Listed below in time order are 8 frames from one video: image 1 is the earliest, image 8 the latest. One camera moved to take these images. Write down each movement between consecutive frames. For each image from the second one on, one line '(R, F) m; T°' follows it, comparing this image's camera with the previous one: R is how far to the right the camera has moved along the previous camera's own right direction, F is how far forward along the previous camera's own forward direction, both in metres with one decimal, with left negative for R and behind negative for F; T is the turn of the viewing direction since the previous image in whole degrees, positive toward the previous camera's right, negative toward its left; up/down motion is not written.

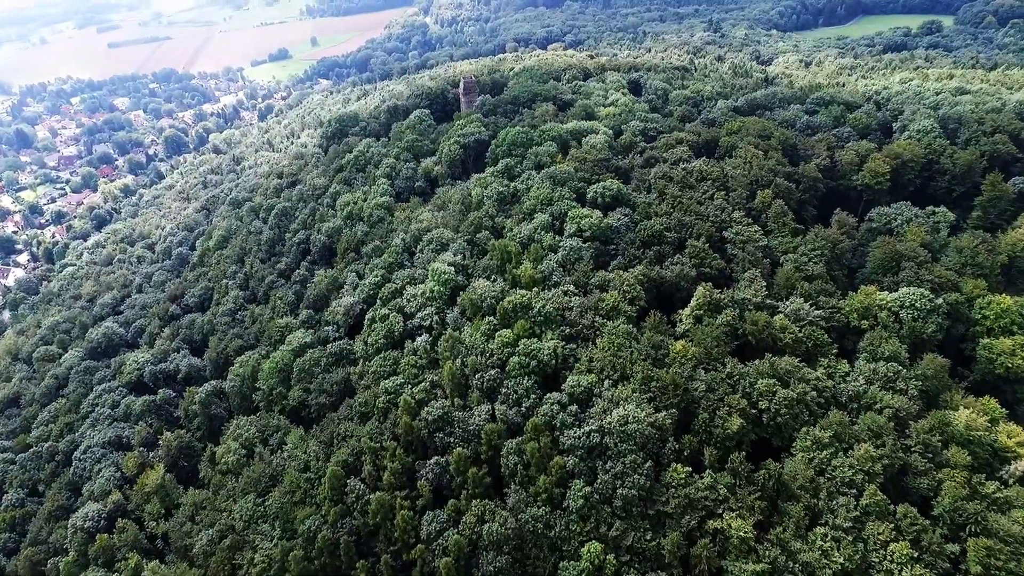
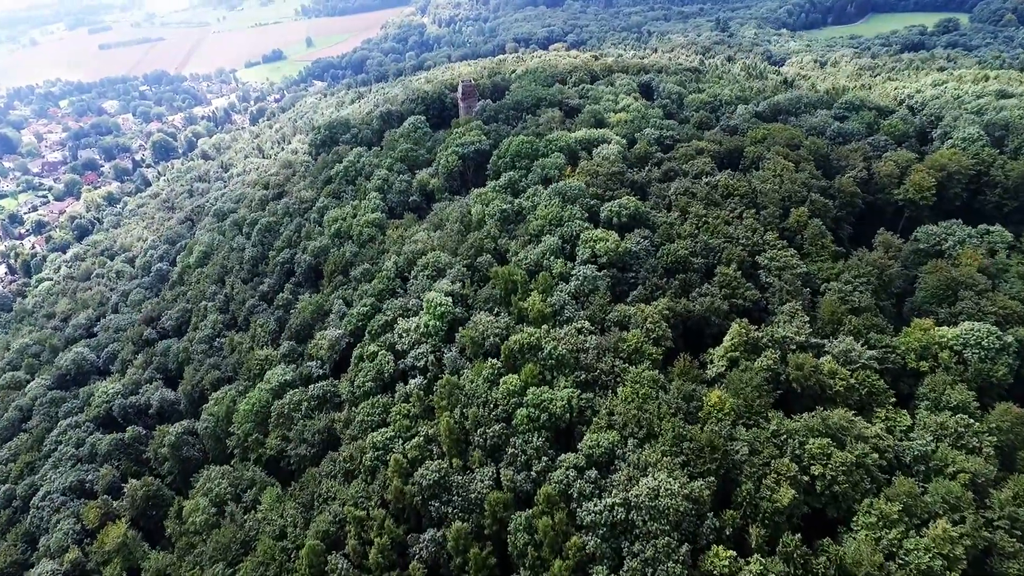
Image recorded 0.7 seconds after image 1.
(-0.5, +6.1) m; 0°
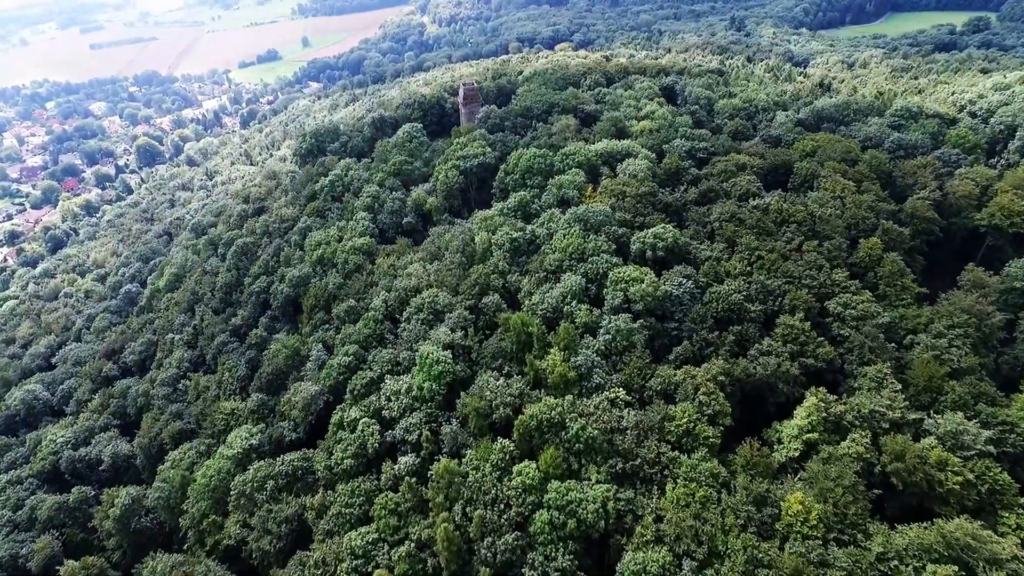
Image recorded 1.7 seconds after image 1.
(-0.8, +8.7) m; 0°
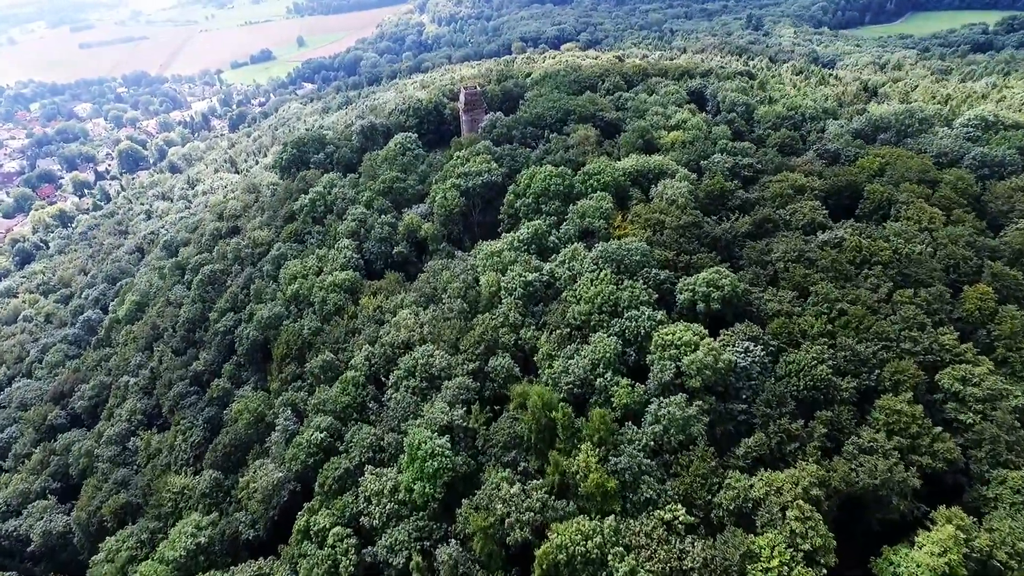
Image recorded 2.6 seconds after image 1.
(-0.8, +8.8) m; 0°
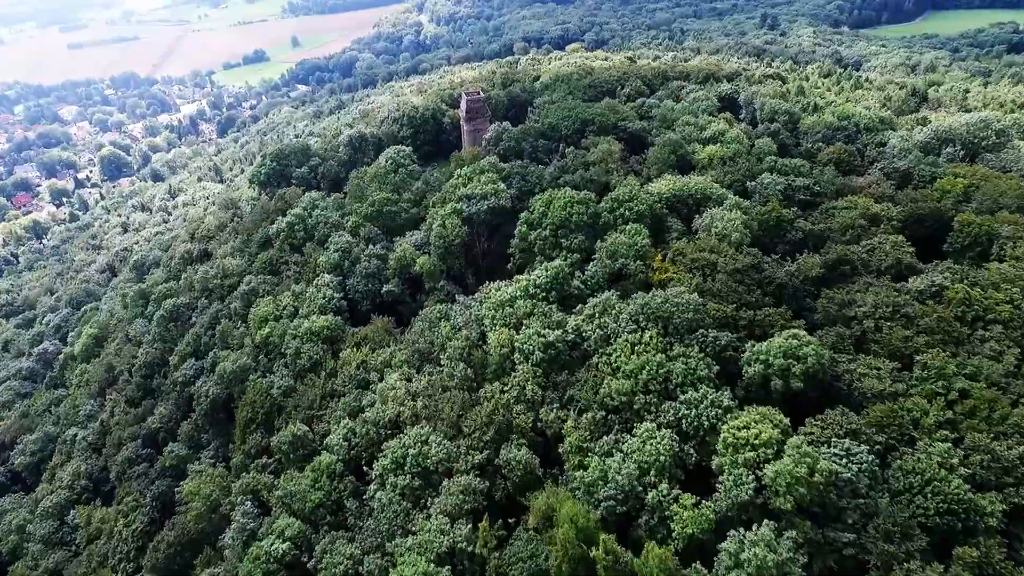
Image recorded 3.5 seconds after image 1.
(-0.8, +7.6) m; 0°
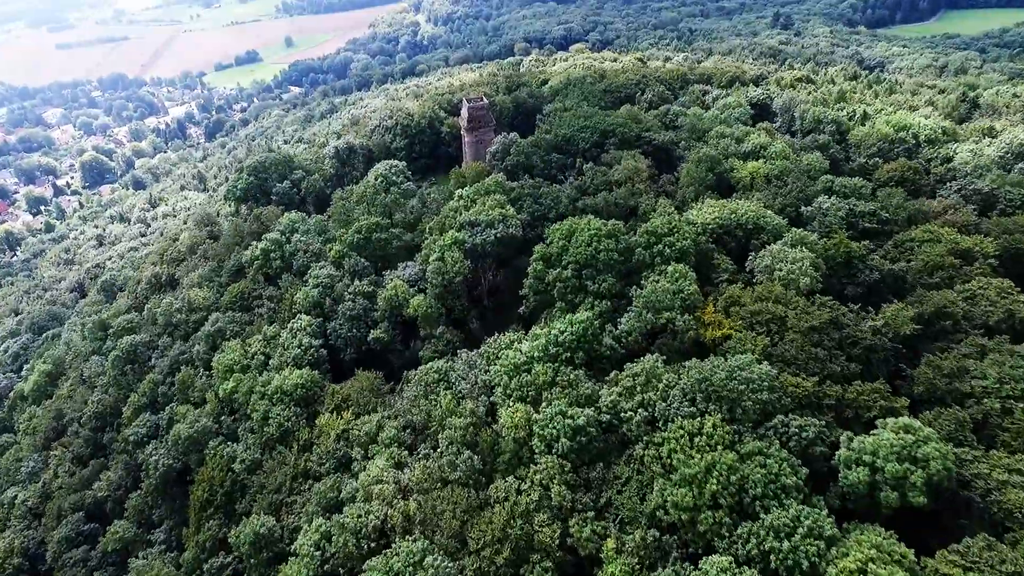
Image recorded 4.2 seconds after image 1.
(-0.8, +6.4) m; 0°
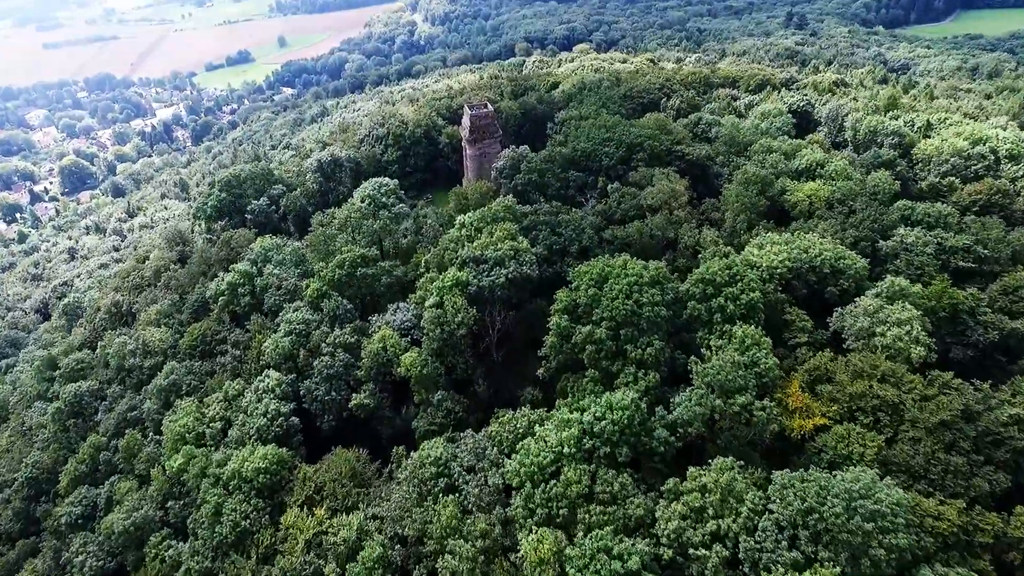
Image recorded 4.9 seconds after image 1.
(-0.8, +6.3) m; 0°
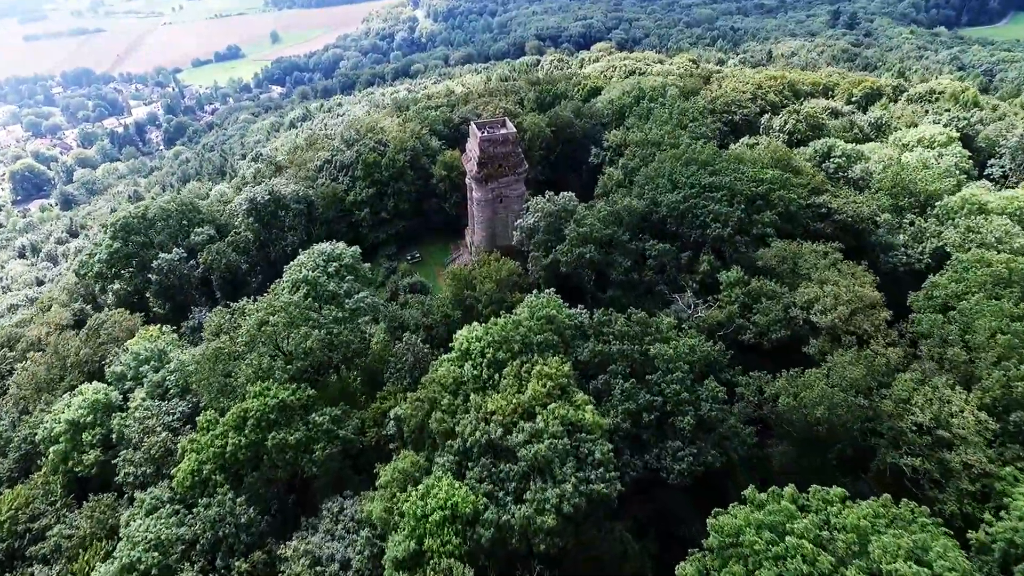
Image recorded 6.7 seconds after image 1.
(-1.3, +14.8) m; 0°
